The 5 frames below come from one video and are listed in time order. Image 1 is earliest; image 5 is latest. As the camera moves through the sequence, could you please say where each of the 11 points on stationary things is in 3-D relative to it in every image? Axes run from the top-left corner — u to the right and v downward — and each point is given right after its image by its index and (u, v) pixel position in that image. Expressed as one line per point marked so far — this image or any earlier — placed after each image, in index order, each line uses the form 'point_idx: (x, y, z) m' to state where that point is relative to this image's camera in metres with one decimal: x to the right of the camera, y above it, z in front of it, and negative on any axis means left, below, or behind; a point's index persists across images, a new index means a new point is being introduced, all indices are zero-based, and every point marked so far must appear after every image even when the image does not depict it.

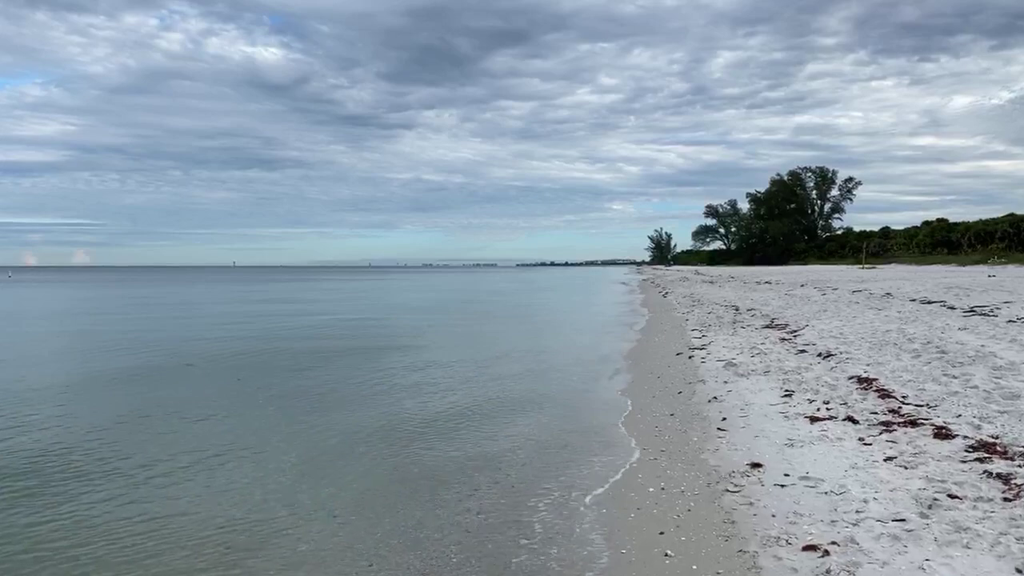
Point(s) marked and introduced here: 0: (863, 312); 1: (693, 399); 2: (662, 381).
0: (+9.7, -0.7, +18.0) m
1: (+2.8, -1.8, +10.3) m
2: (+2.9, -1.8, +12.5) m
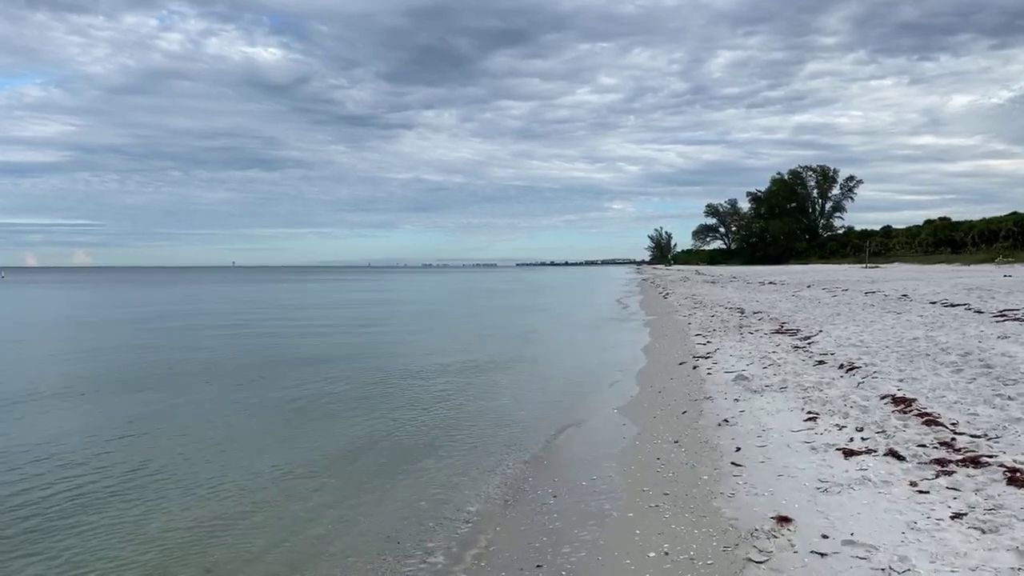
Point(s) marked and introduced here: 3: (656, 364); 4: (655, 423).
0: (+9.4, -0.7, +16.6) m
1: (+2.6, -1.8, +8.9) m
2: (+2.6, -1.9, +11.1) m
3: (+3.3, -1.8, +15.0) m
4: (+2.1, -2.0, +9.4) m
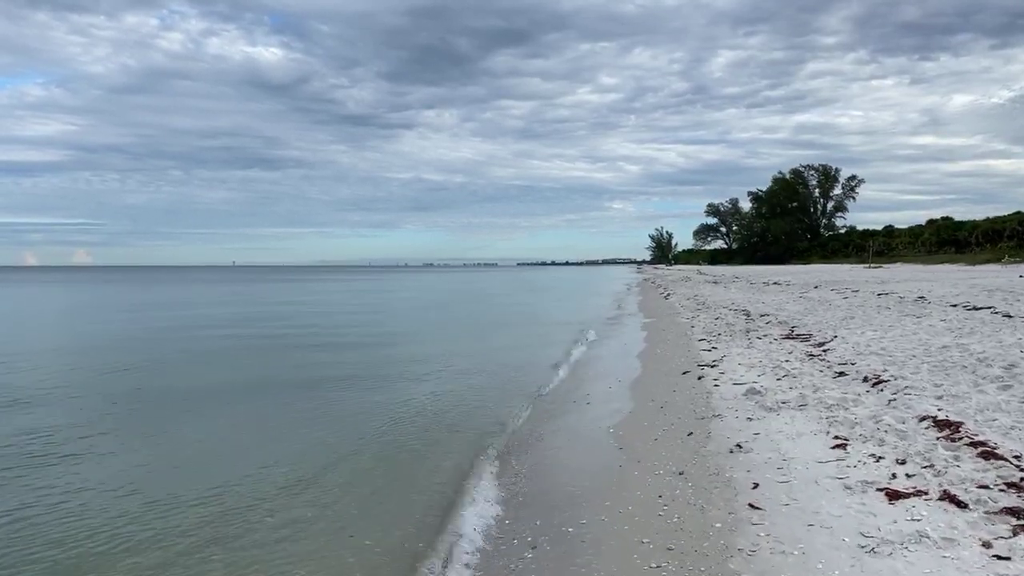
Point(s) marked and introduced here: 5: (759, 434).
0: (+9.2, -0.8, +15.4) m
1: (+2.3, -1.9, +7.7) m
2: (+2.3, -1.9, +9.9) m
3: (+3.0, -1.8, +13.8) m
4: (+1.8, -2.0, +8.2) m
5: (+3.0, -1.8, +7.9) m
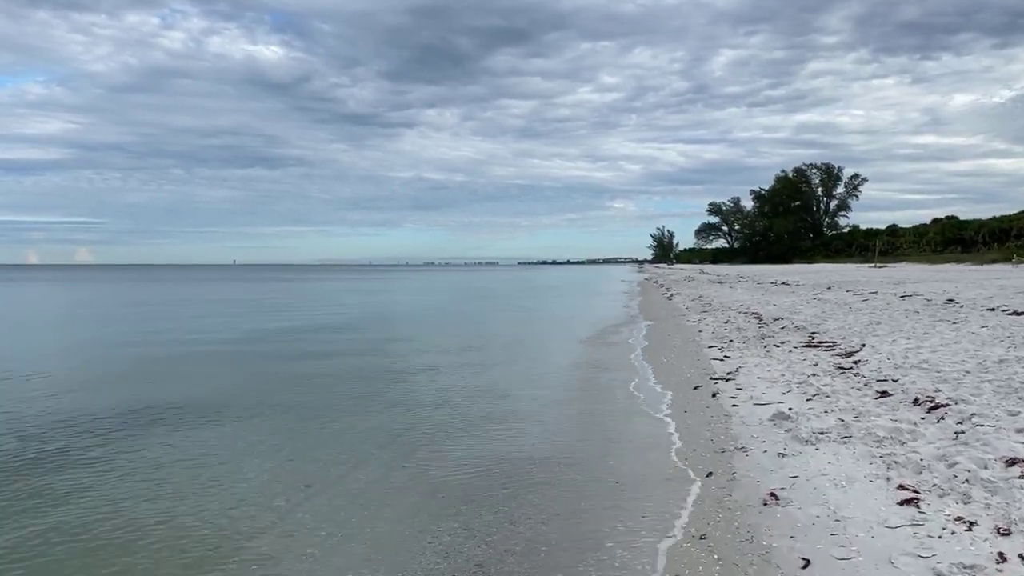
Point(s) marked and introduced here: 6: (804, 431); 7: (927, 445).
0: (+8.9, -0.8, +13.8) m
1: (+2.1, -1.9, +6.1) m
2: (+2.1, -2.0, +8.3) m
3: (+2.8, -1.8, +12.2) m
4: (+1.6, -2.1, +6.6) m
5: (+2.7, -1.8, +6.2) m
6: (+3.4, -1.7, +7.6) m
7: (+4.2, -1.6, +6.6) m
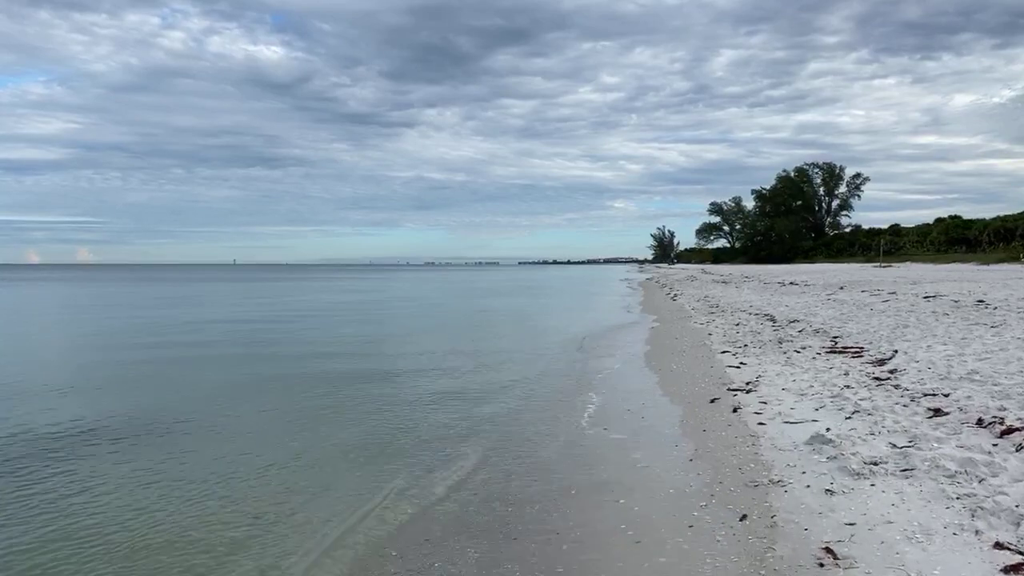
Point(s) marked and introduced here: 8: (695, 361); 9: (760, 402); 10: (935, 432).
0: (+8.8, -0.8, +12.5) m
1: (+2.0, -1.9, +4.8) m
2: (+2.0, -2.0, +7.0) m
3: (+2.7, -1.8, +10.9) m
4: (+1.5, -2.1, +5.4) m
5: (+2.6, -1.8, +5.0) m
6: (+3.3, -1.7, +6.3) m
7: (+4.1, -1.6, +5.3) m
8: (+3.9, -1.6, +14.1) m
9: (+3.6, -1.6, +9.3) m
10: (+4.5, -1.5, +6.9) m
